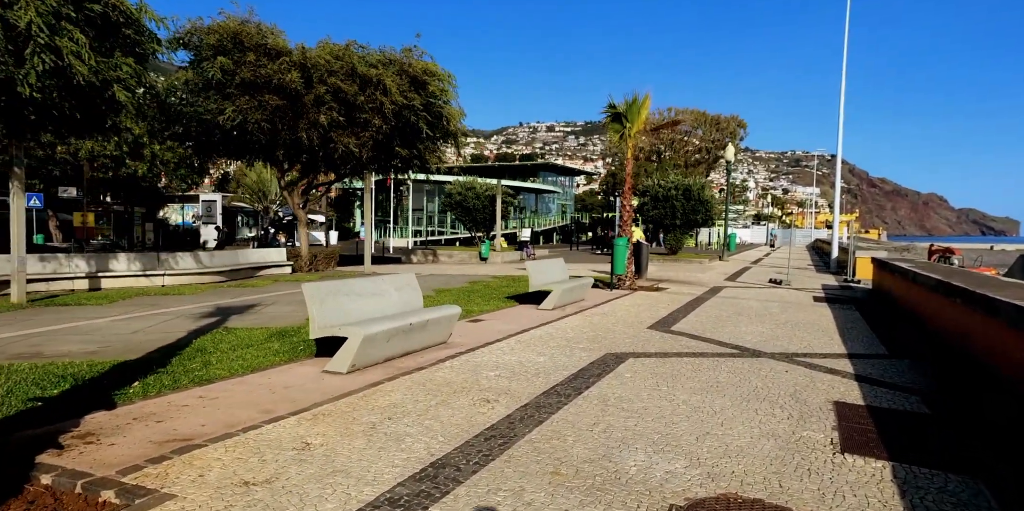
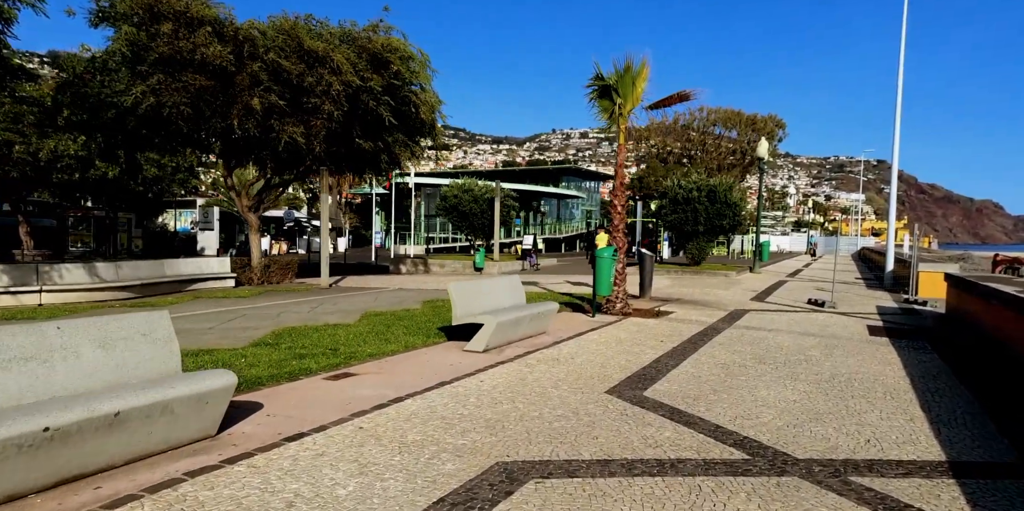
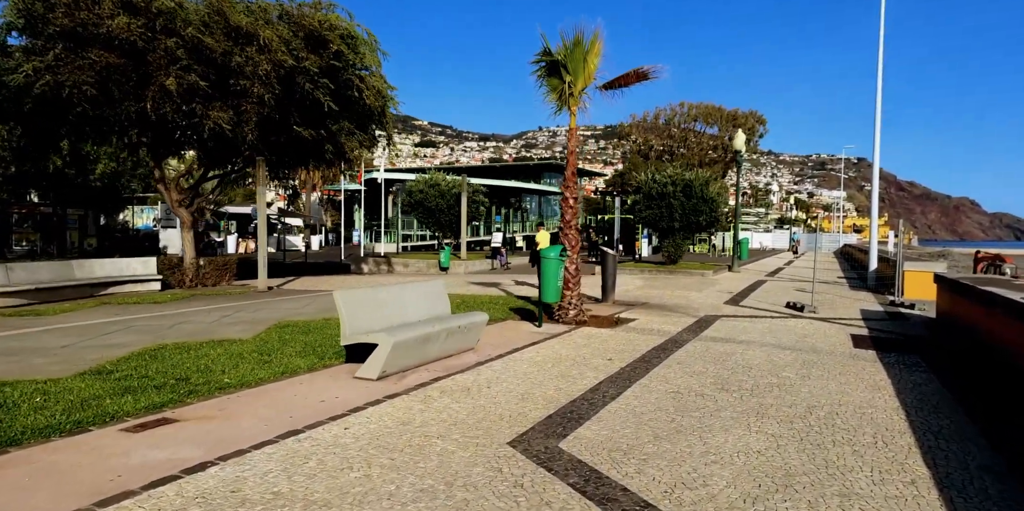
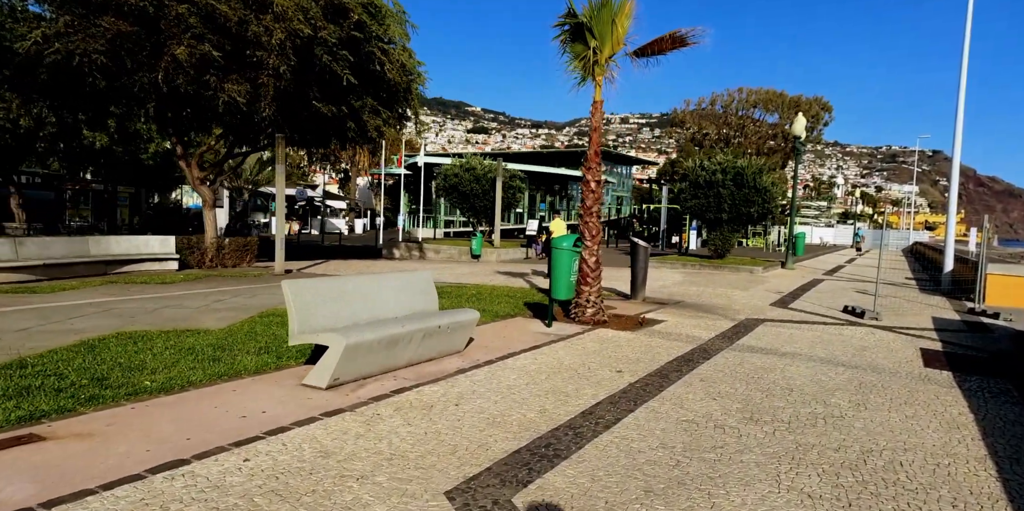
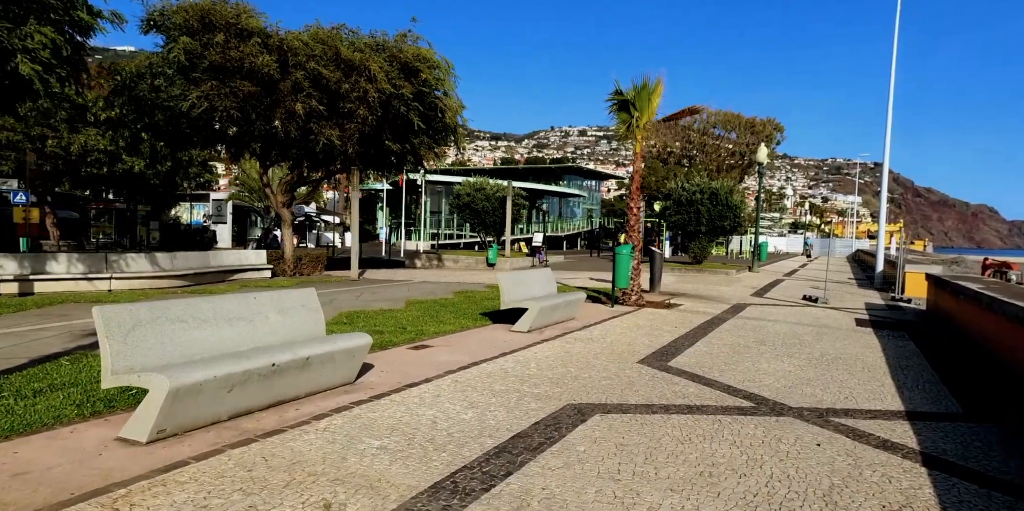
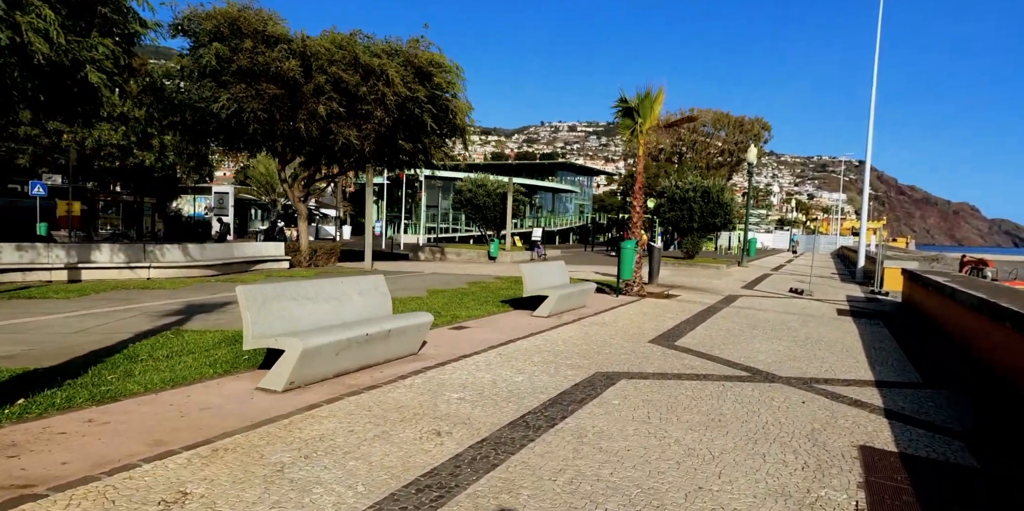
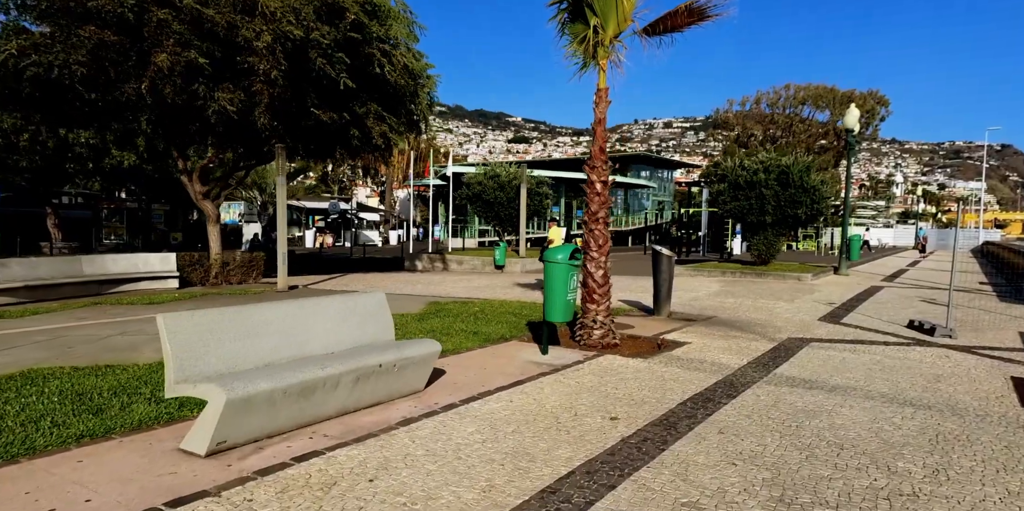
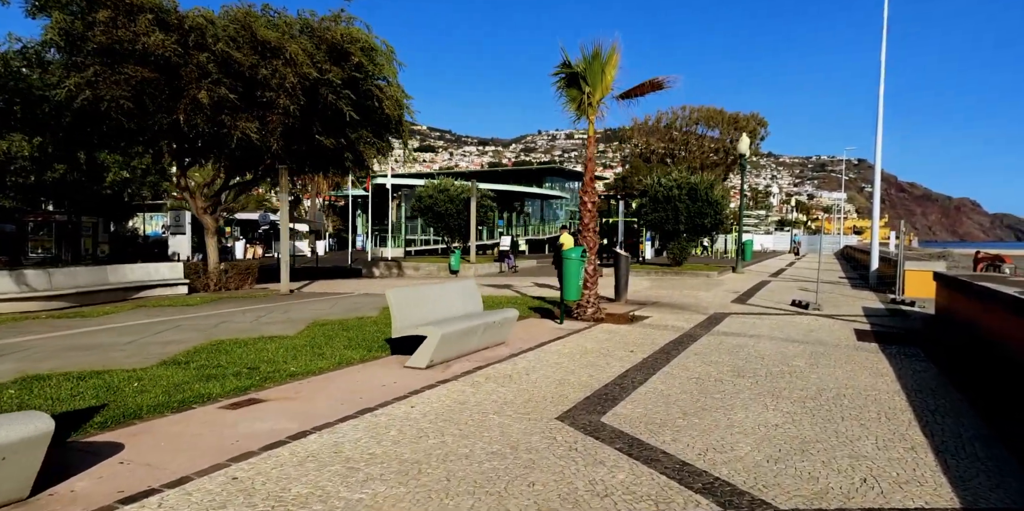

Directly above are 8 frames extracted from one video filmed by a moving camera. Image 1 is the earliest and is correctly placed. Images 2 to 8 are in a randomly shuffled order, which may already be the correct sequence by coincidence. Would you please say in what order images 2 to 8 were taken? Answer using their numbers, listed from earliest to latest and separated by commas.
6, 5, 2, 8, 3, 4, 7
